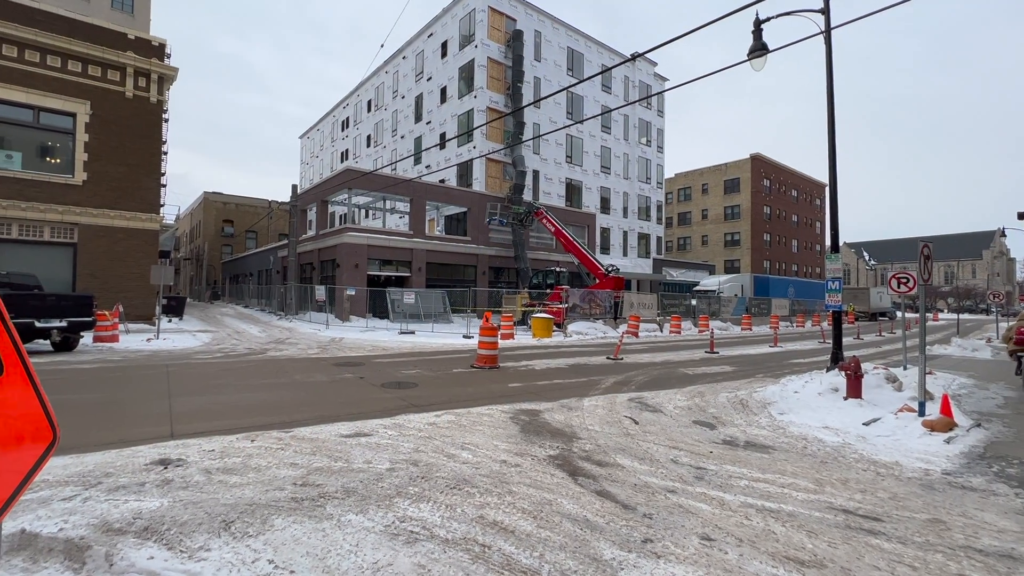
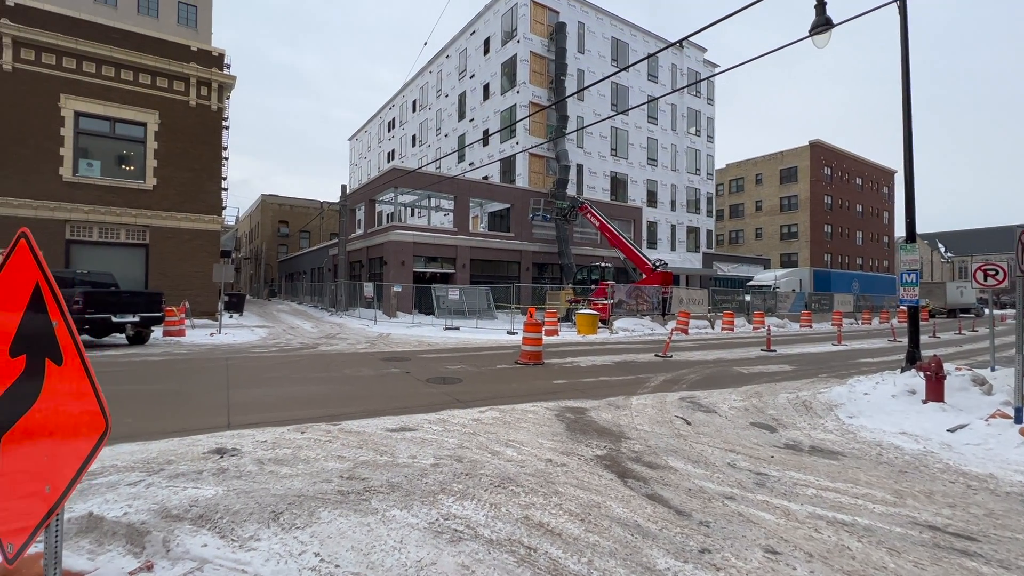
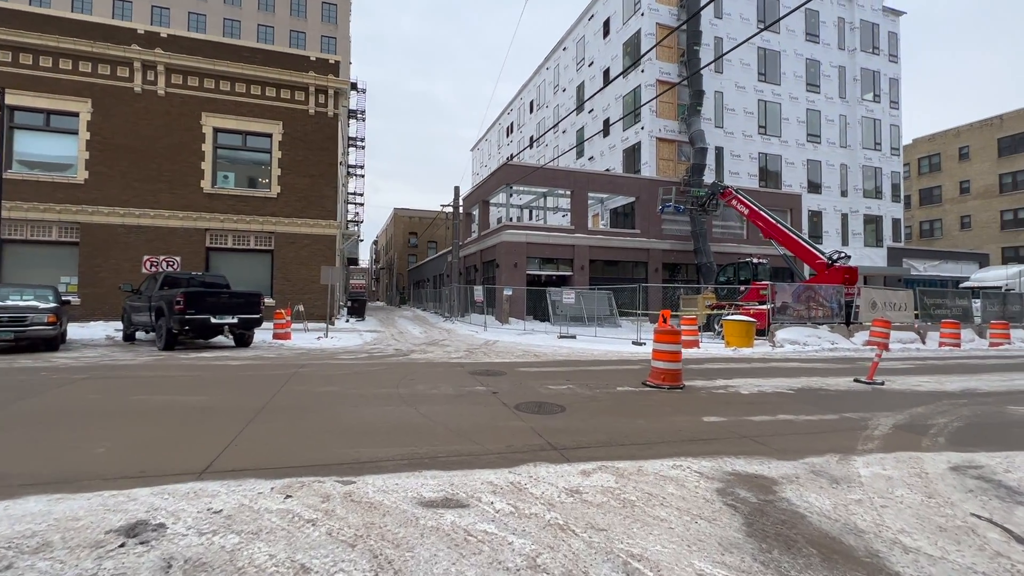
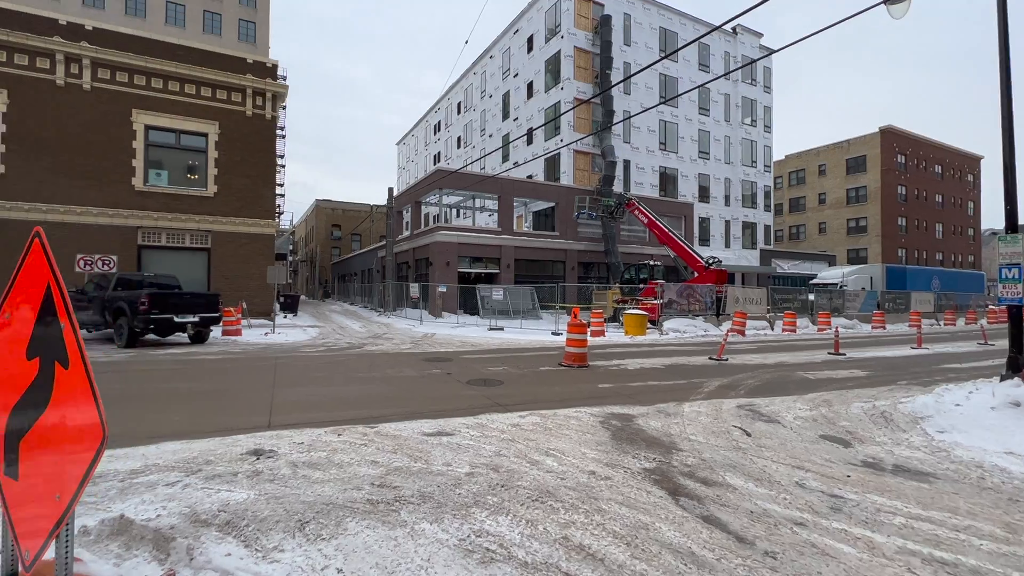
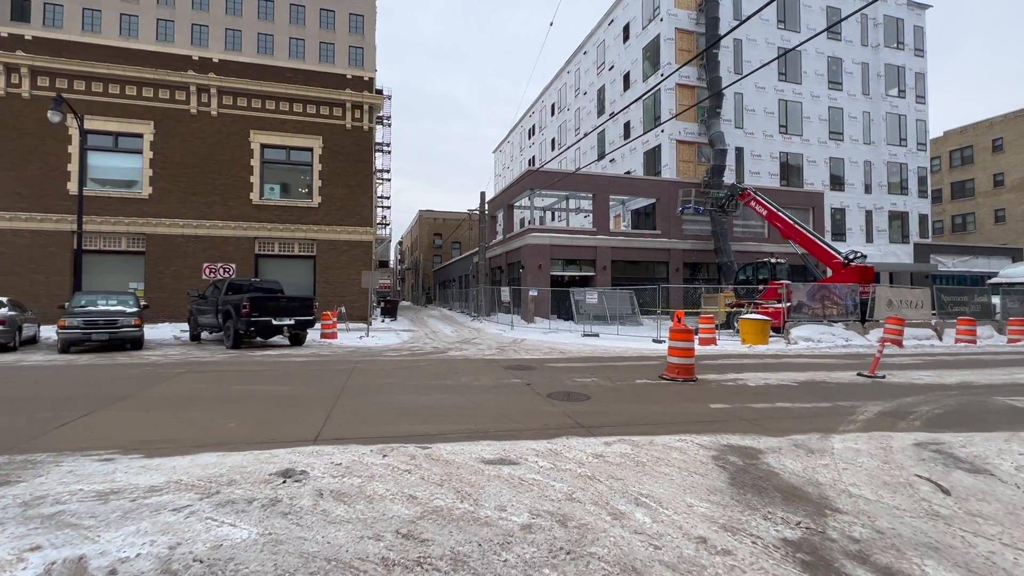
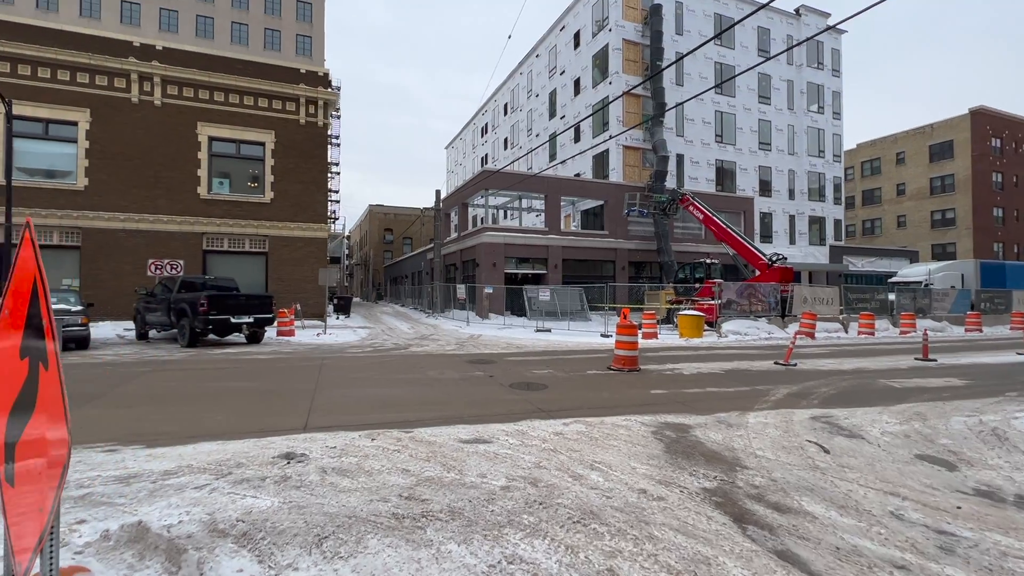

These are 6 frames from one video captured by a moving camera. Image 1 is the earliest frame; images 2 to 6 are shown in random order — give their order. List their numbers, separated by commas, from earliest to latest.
2, 4, 6, 5, 3
